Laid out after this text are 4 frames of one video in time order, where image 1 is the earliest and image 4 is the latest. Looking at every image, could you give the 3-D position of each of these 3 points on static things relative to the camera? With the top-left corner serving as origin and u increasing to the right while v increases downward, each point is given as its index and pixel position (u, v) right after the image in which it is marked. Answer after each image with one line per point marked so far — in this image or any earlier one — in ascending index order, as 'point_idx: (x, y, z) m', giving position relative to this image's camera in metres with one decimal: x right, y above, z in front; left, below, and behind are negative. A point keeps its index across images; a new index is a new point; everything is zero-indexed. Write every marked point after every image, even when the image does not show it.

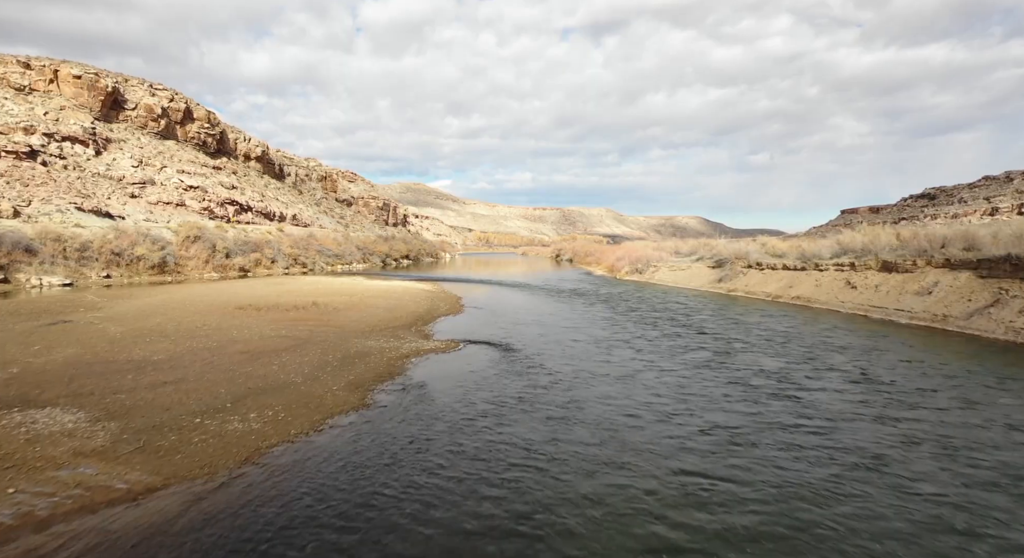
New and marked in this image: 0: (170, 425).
0: (-5.1, -2.2, +7.2) m
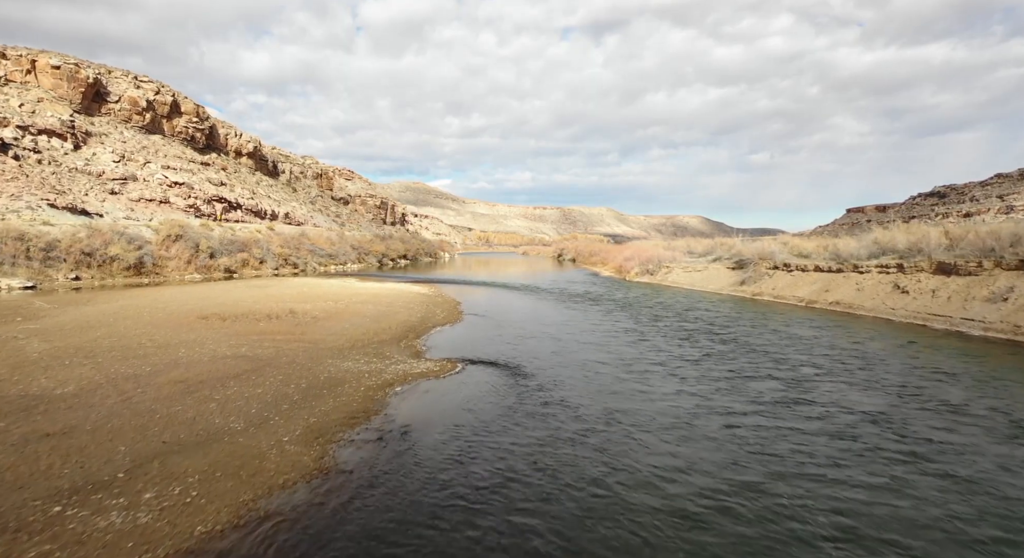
0: (-4.9, -2.4, +4.7) m
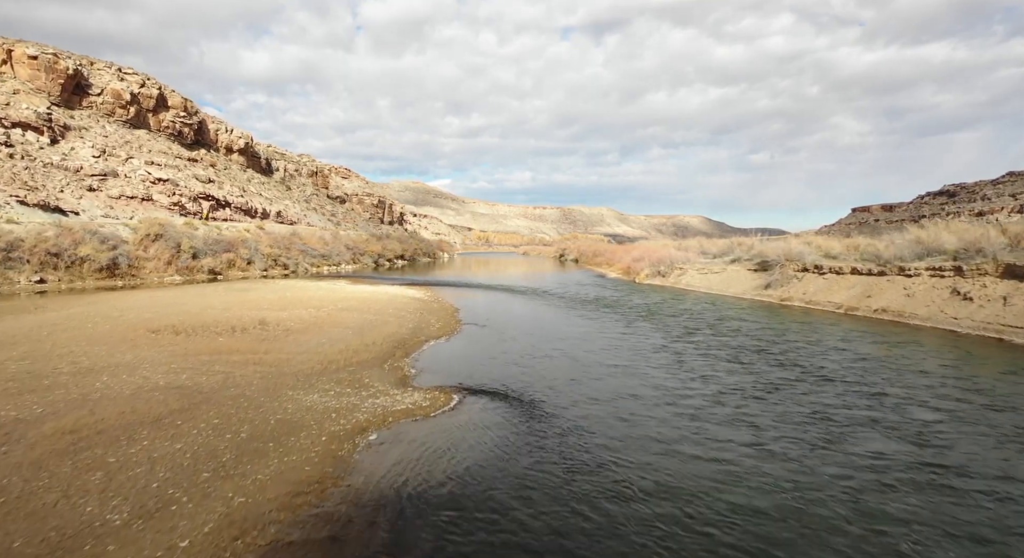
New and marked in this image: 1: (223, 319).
0: (-4.7, -2.5, +2.2) m
1: (-9.5, -1.3, +15.8) m
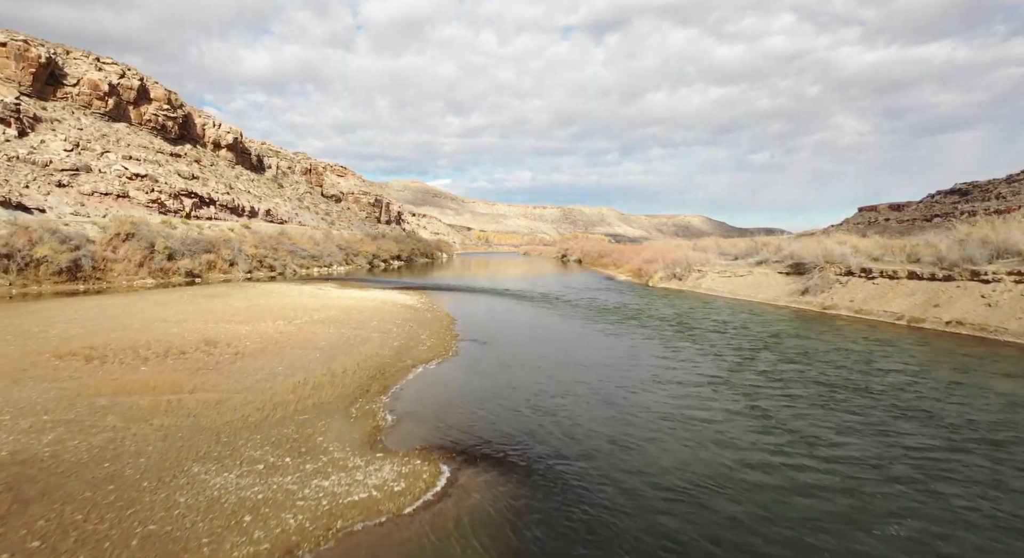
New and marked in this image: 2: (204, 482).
0: (-4.5, -2.8, -0.7) m
1: (-9.2, -1.5, +12.8) m
2: (-3.6, -2.3, +5.6) m
